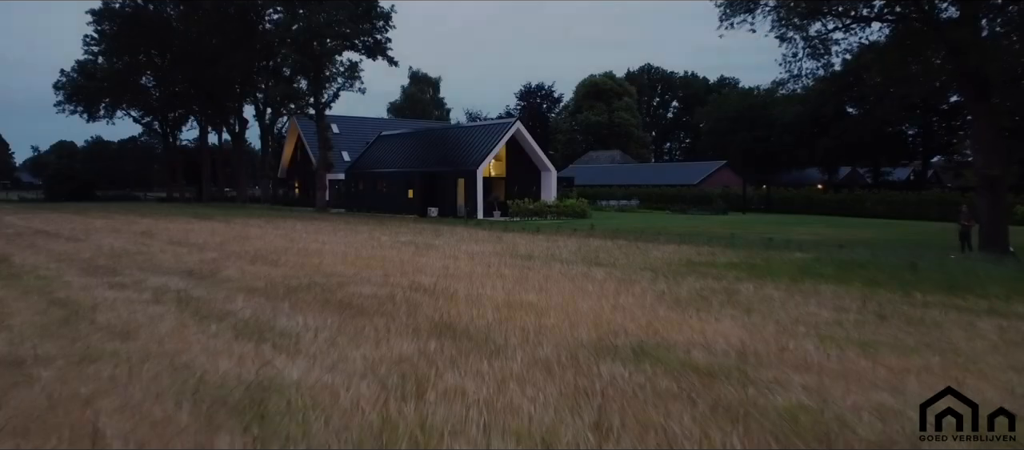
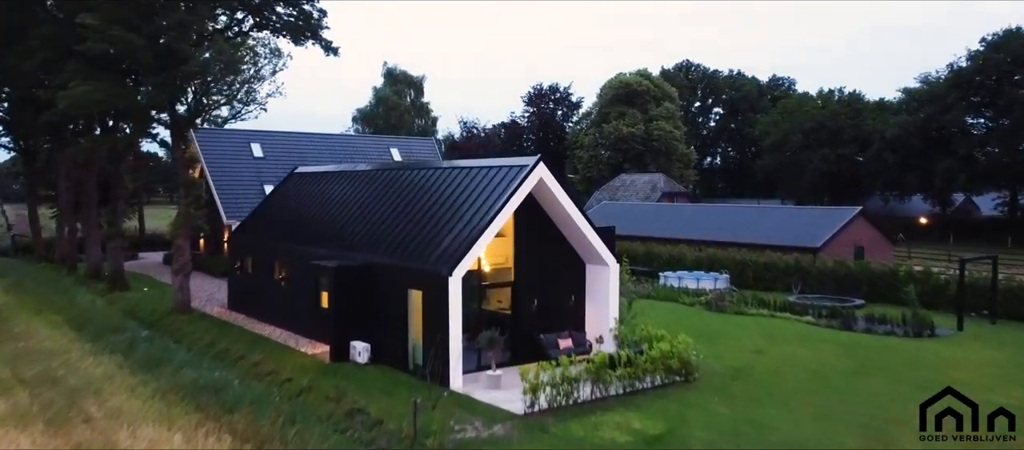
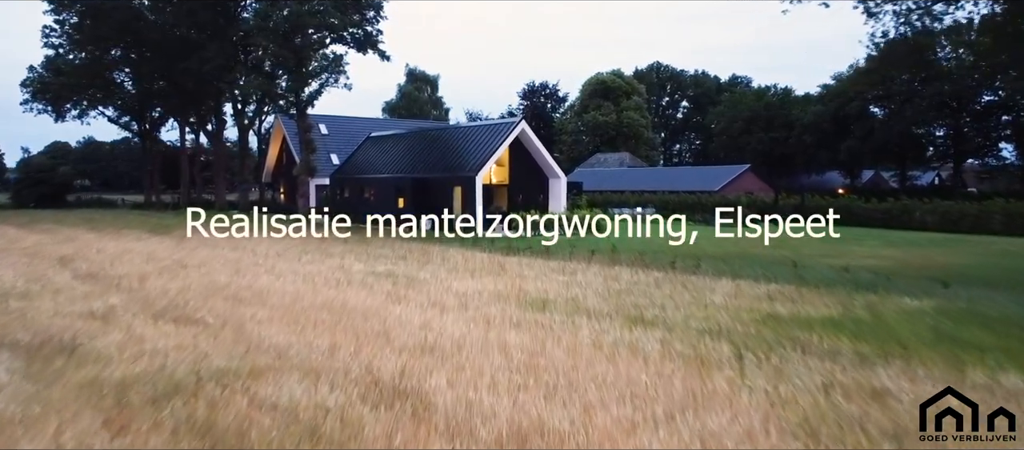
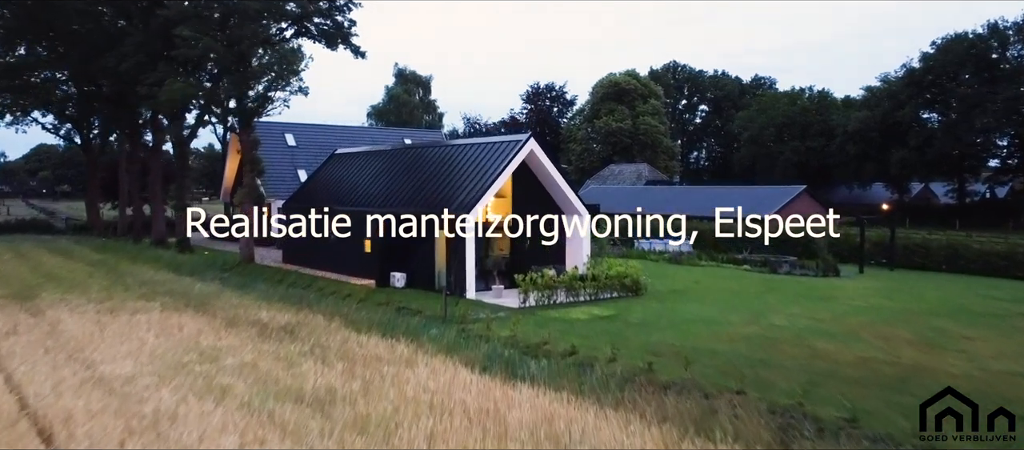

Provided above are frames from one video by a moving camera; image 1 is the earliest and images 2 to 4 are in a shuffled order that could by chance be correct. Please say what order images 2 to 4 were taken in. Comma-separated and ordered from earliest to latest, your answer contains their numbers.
3, 4, 2
